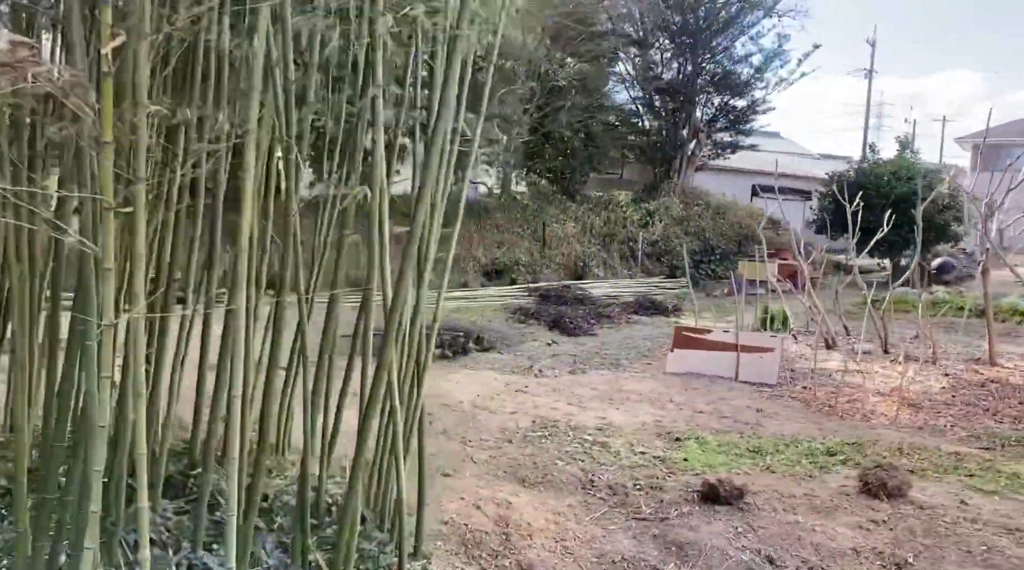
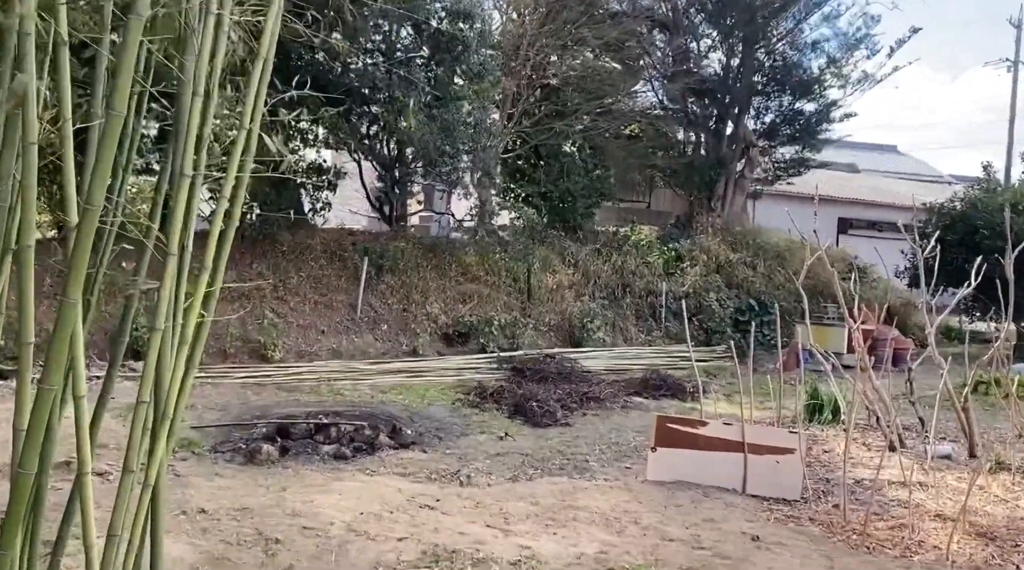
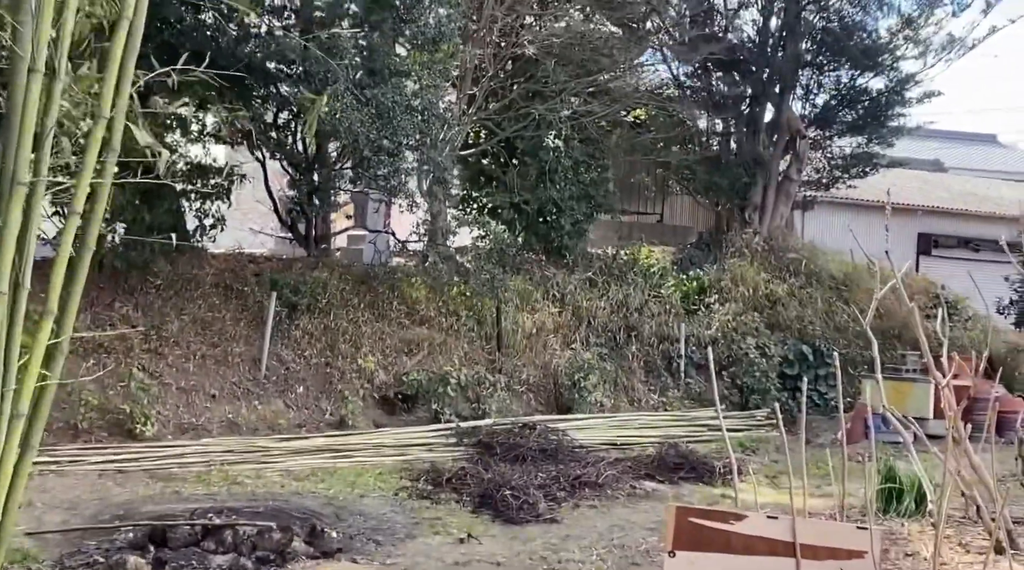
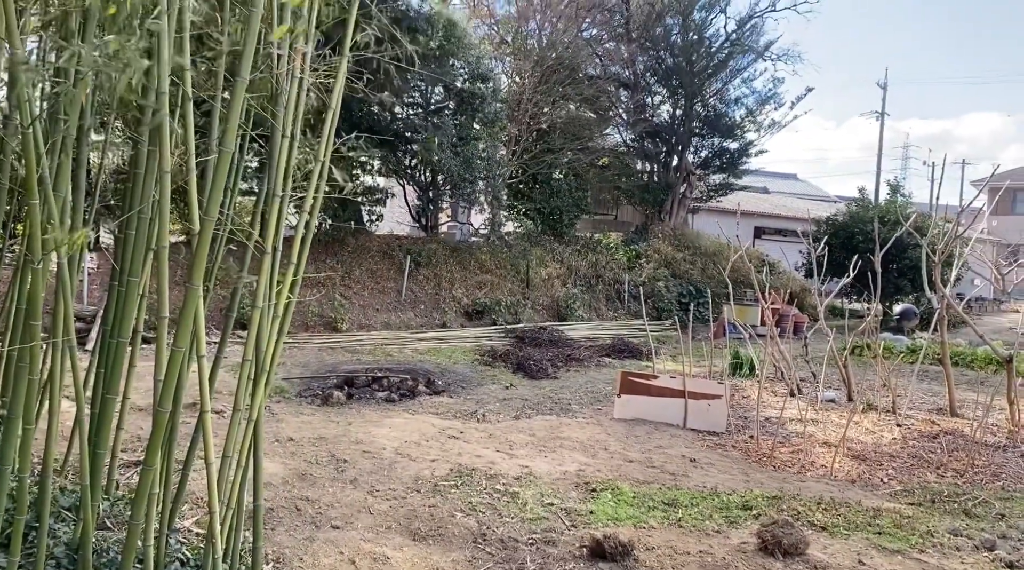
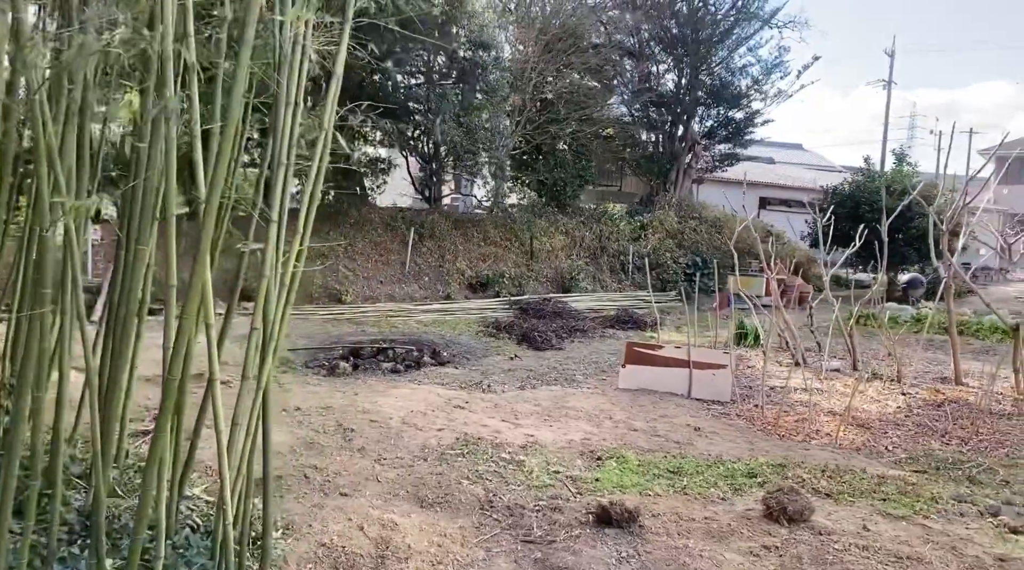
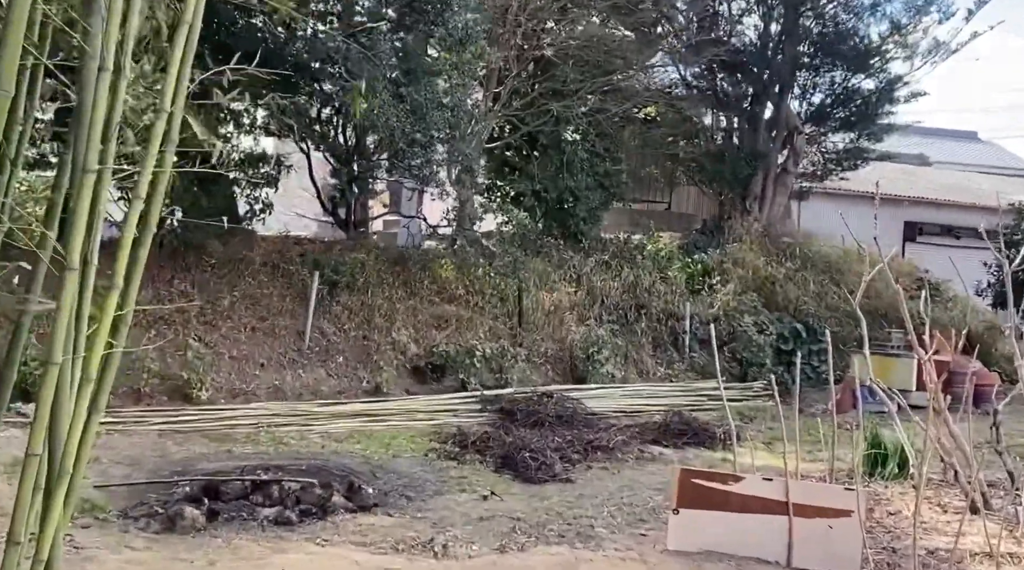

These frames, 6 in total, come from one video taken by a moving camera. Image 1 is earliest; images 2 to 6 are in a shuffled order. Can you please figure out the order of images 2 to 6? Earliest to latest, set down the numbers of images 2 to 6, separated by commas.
5, 4, 2, 6, 3
